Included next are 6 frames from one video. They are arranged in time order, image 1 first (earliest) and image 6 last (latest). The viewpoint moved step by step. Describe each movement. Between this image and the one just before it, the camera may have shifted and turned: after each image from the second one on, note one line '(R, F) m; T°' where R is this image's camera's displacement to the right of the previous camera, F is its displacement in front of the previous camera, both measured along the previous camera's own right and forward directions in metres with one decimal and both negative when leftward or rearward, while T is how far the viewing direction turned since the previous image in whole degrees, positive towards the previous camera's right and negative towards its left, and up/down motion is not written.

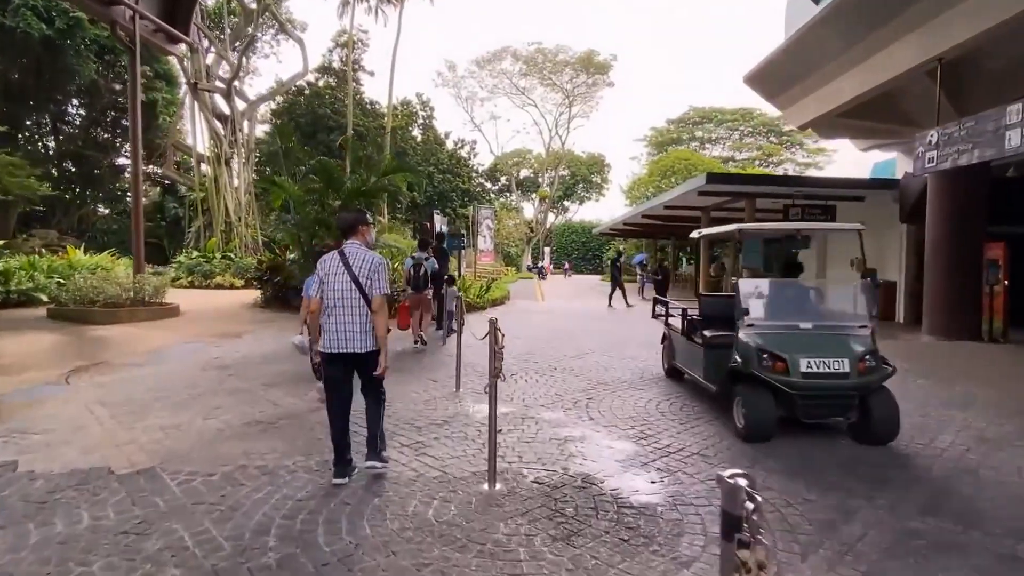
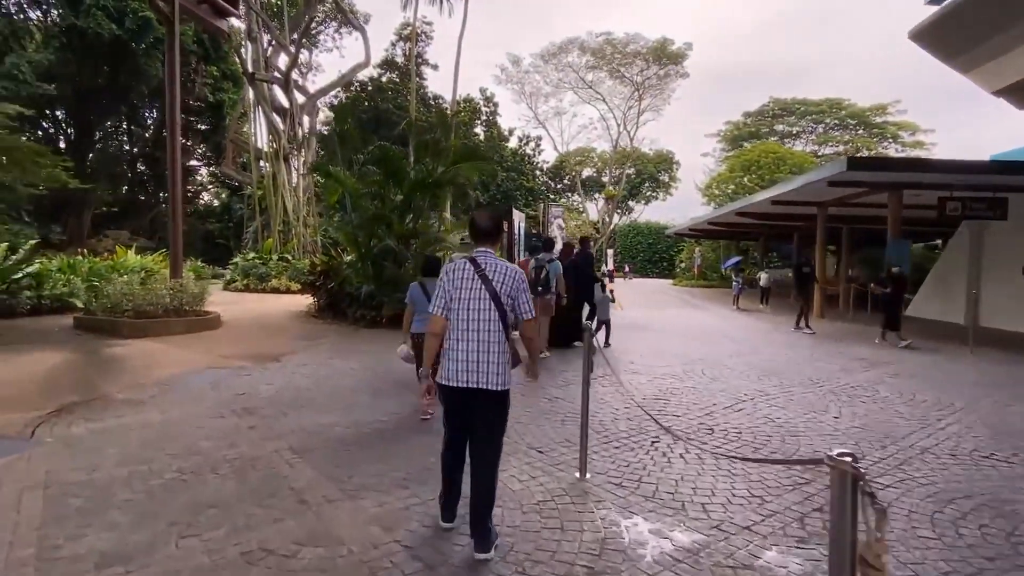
(-0.6, +1.9) m; -6°
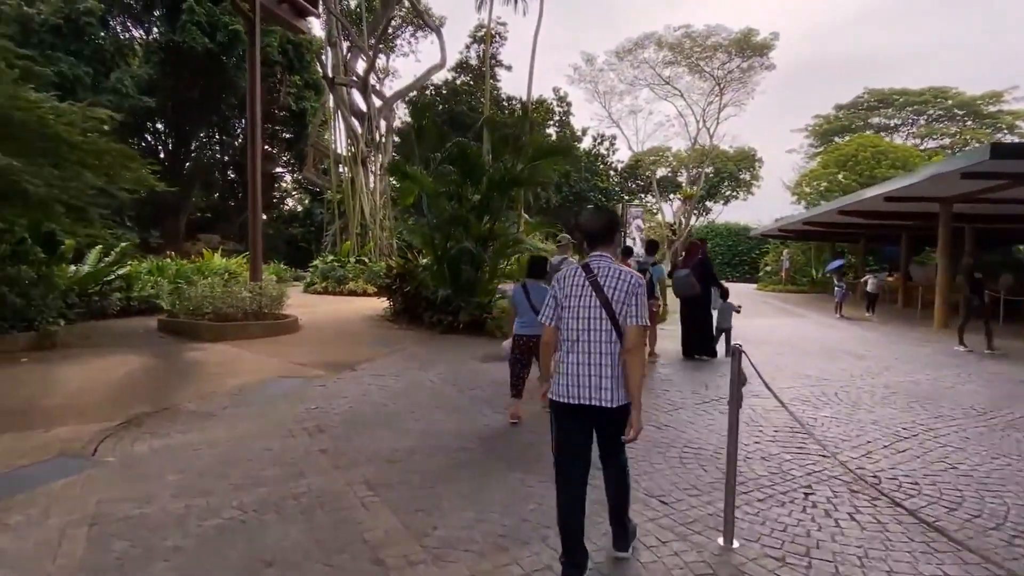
(-0.2, +0.6) m; -7°
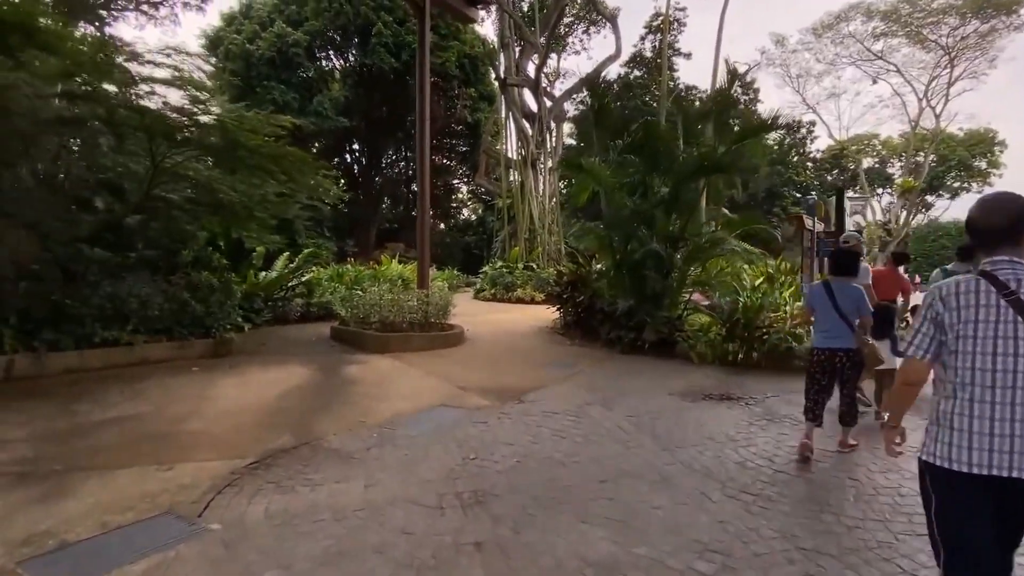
(-0.4, +1.3) m; -16°
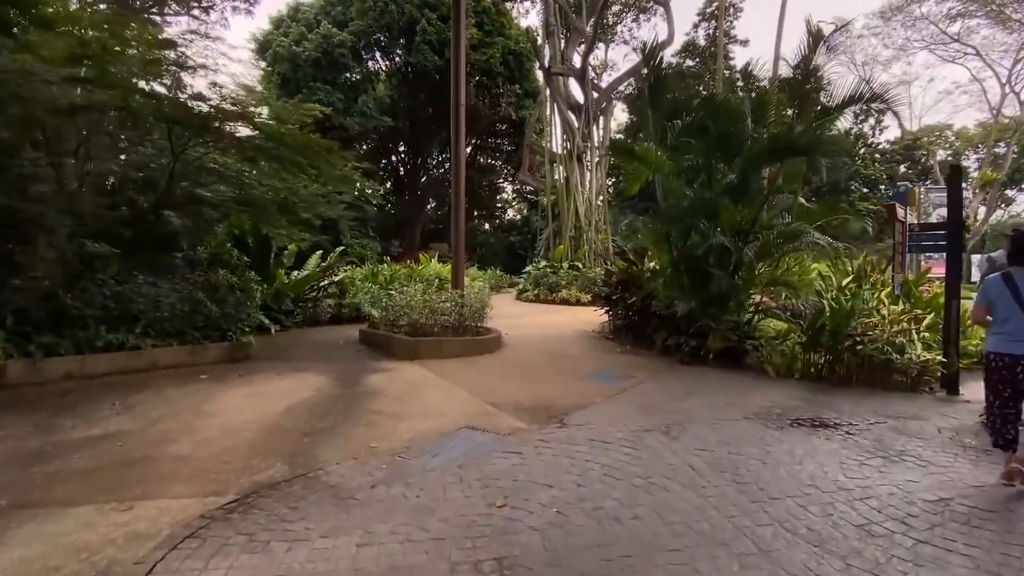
(0.0, +0.8) m; -5°
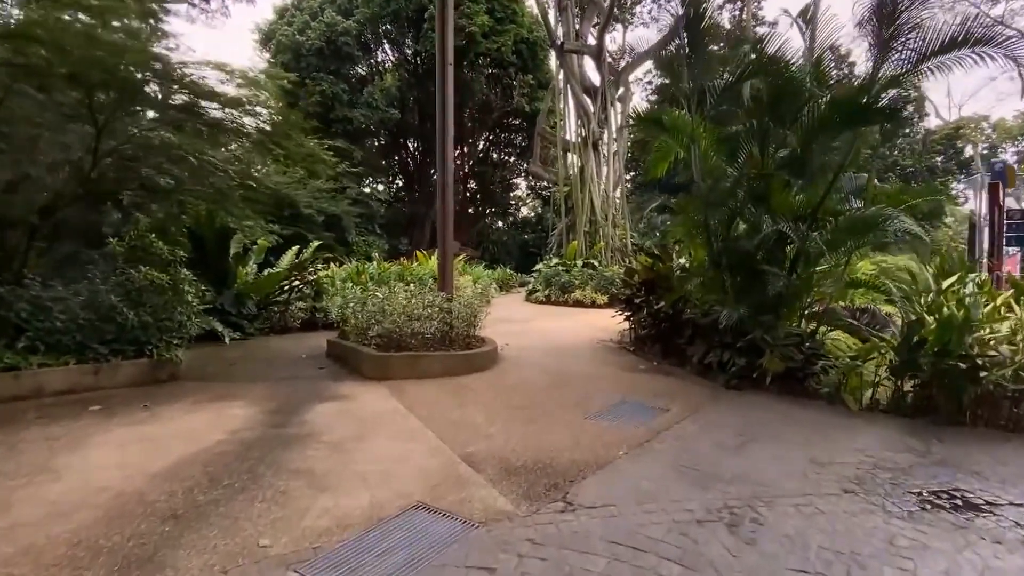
(+0.2, +1.4) m; -2°
